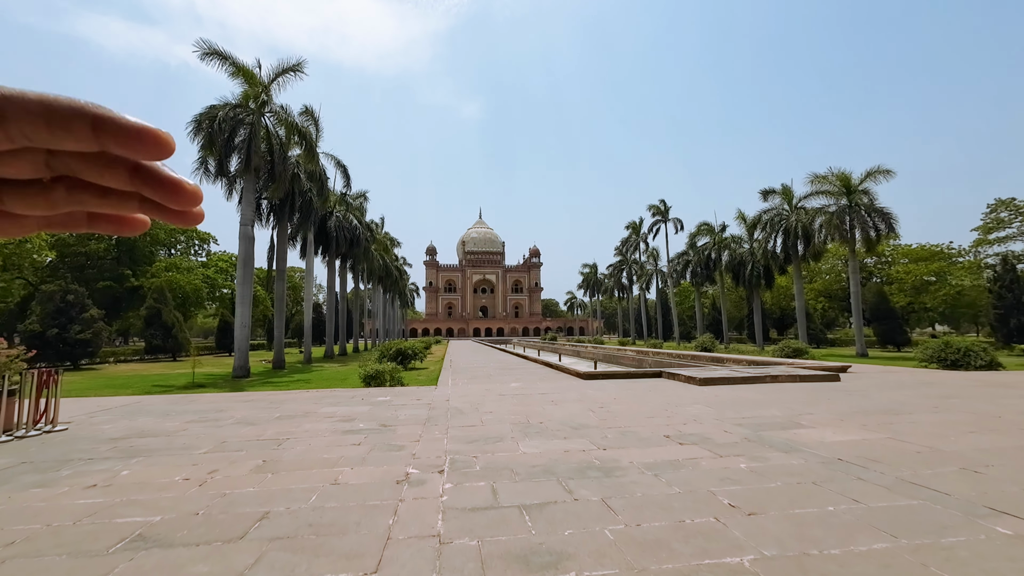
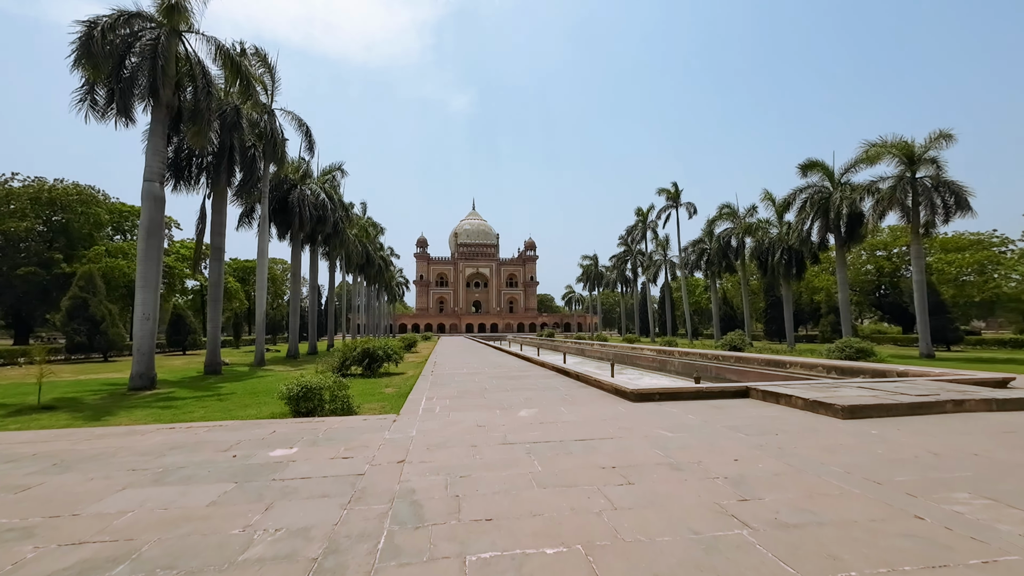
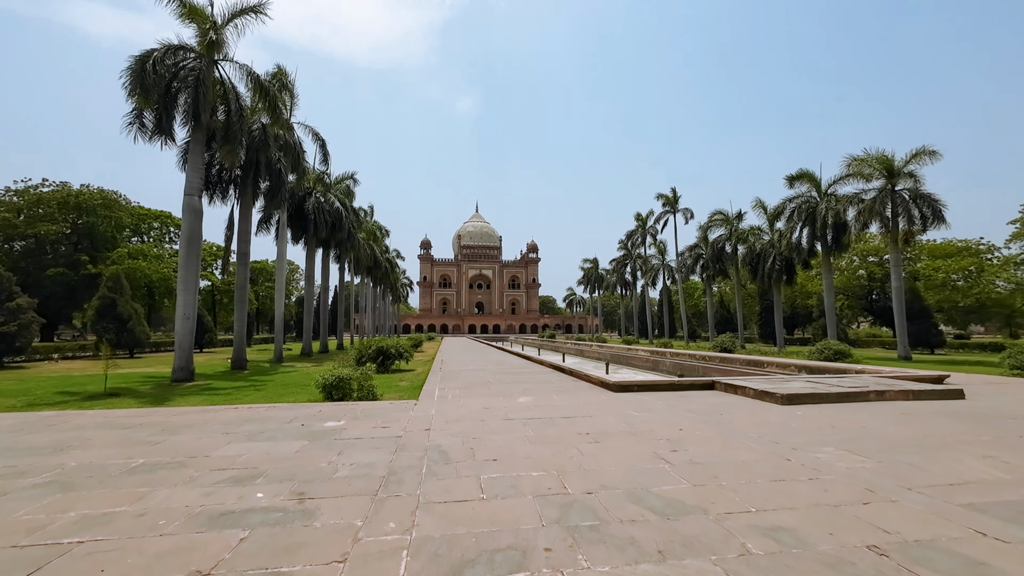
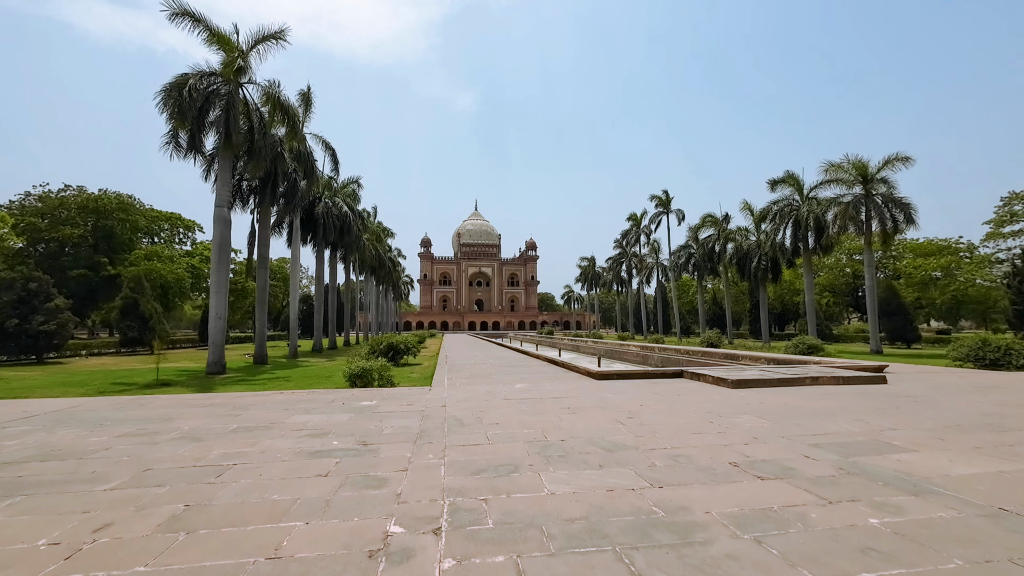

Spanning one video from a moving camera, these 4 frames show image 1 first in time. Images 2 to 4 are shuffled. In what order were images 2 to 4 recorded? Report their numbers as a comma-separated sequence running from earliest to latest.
4, 3, 2
